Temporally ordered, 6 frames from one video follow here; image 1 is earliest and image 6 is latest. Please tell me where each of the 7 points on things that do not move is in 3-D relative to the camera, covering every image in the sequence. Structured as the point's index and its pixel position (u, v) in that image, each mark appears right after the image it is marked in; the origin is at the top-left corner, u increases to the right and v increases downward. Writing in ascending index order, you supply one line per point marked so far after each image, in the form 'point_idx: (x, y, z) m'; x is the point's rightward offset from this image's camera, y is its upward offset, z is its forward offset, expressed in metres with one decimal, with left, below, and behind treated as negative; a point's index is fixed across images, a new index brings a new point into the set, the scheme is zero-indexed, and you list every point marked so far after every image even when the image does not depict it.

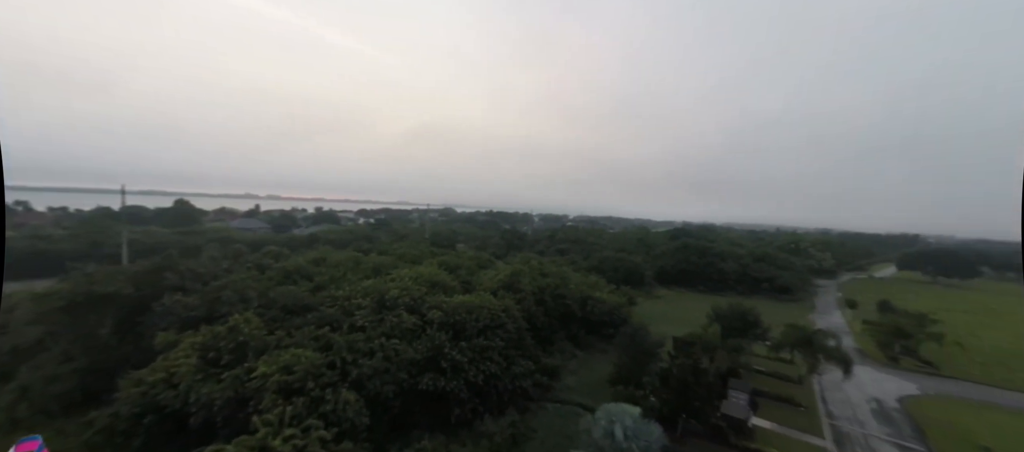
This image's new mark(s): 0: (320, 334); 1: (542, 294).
0: (-5.1, -2.9, +10.9) m
1: (+1.2, -2.8, +15.6) m
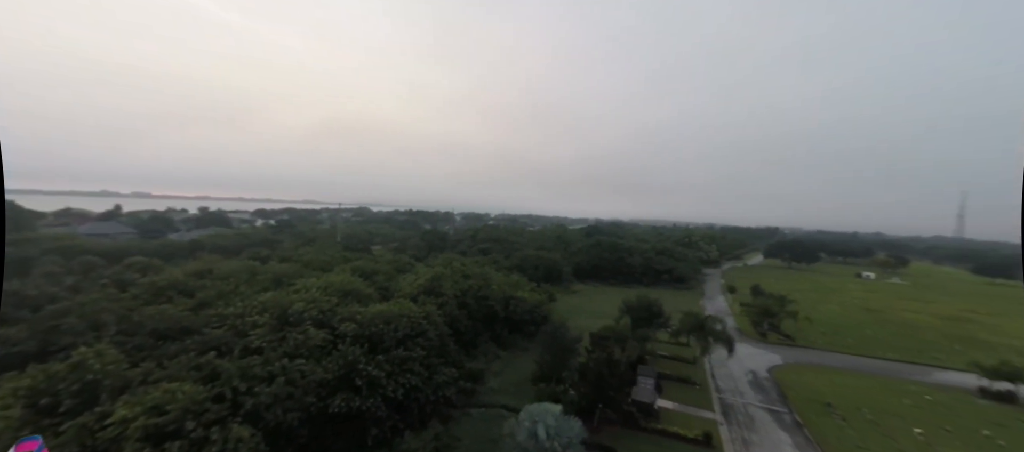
0: (-7.1, -3.0, +9.4) m
1: (-1.8, -2.8, +15.3) m
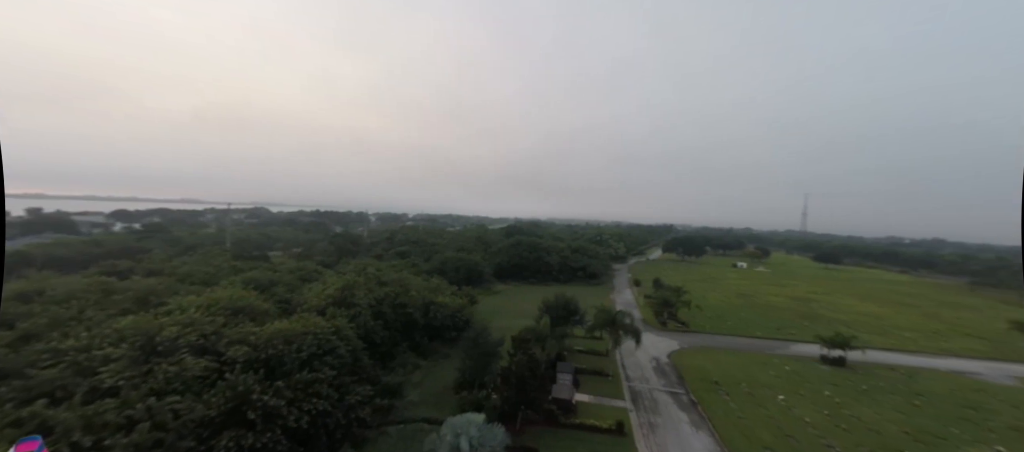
0: (-8.7, -3.1, +7.6) m
1: (-4.6, -2.9, +14.4) m
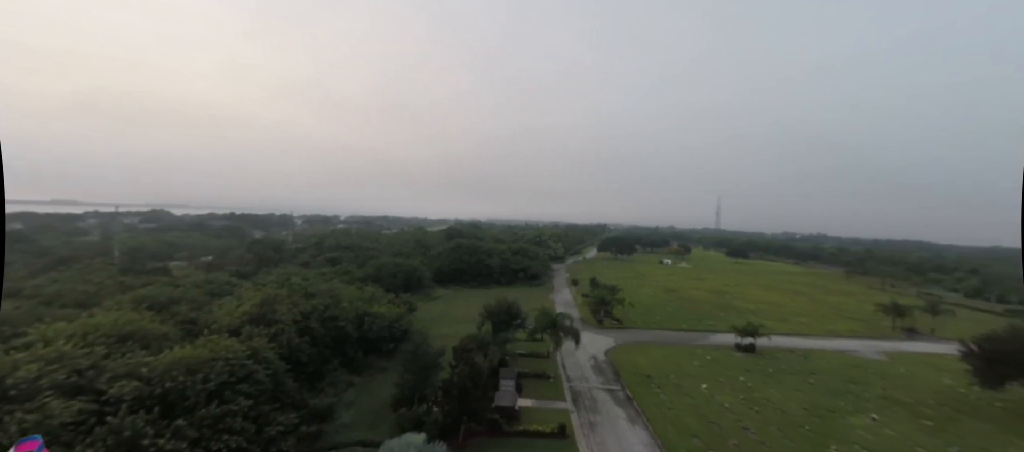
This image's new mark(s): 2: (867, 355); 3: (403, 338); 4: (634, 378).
0: (-9.6, -3.3, +5.9) m
1: (-6.7, -3.1, +13.2) m
2: (+16.1, -5.9, +18.5) m
3: (-4.5, -4.5, +16.2) m
4: (+4.5, -5.6, +15.0) m
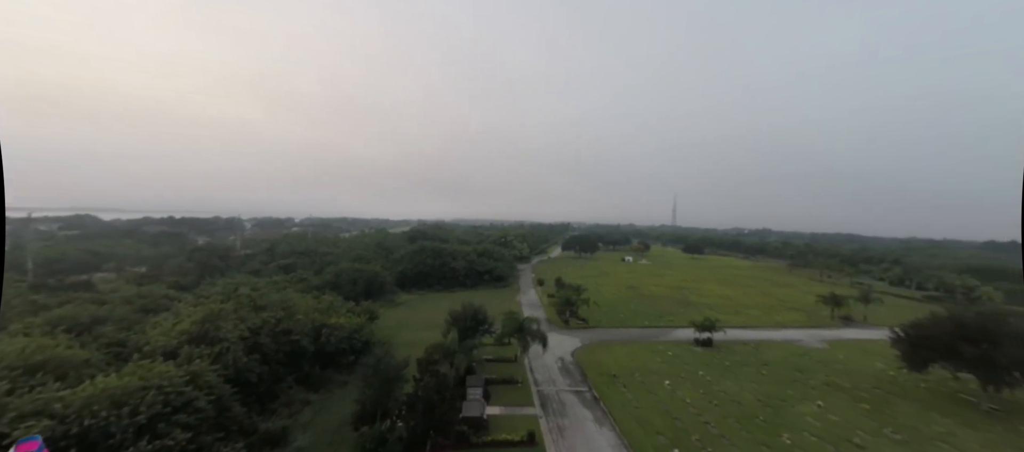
0: (-10.0, -3.7, +4.9) m
1: (-7.7, -3.3, +12.4) m
2: (+14.6, -5.7, +19.8) m
3: (-5.8, -4.7, +15.6) m
4: (+3.3, -5.7, +15.3) m
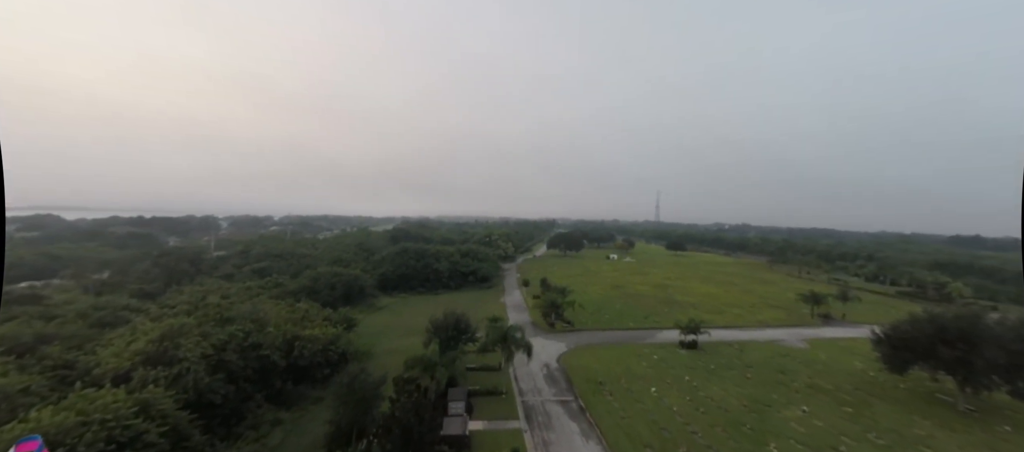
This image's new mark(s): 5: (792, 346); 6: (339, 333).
0: (-10.2, -4.0, +4.0) m
1: (-8.2, -3.6, +11.7) m
2: (+13.8, -5.8, +19.9) m
3: (-6.4, -5.0, +14.9) m
4: (+2.7, -5.9, +15.0) m
5: (+13.5, -5.8, +19.5) m
6: (-6.9, -4.3, +16.3) m
